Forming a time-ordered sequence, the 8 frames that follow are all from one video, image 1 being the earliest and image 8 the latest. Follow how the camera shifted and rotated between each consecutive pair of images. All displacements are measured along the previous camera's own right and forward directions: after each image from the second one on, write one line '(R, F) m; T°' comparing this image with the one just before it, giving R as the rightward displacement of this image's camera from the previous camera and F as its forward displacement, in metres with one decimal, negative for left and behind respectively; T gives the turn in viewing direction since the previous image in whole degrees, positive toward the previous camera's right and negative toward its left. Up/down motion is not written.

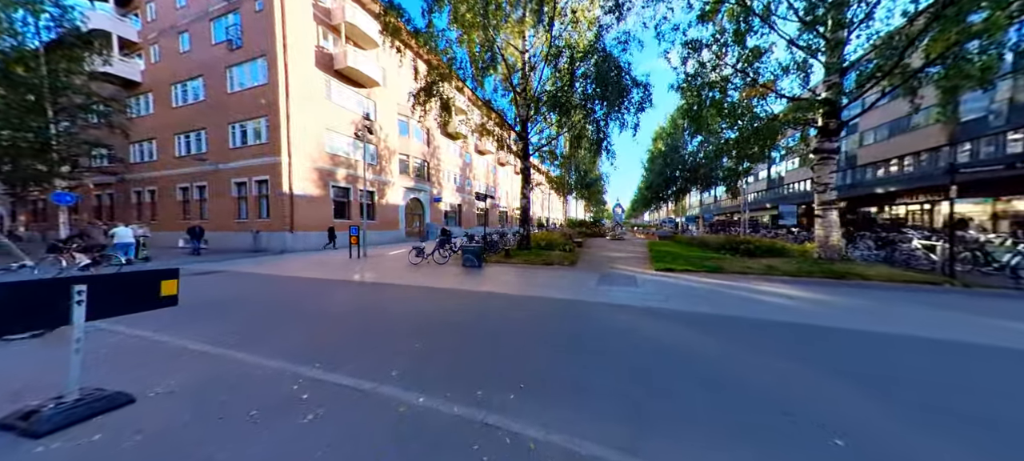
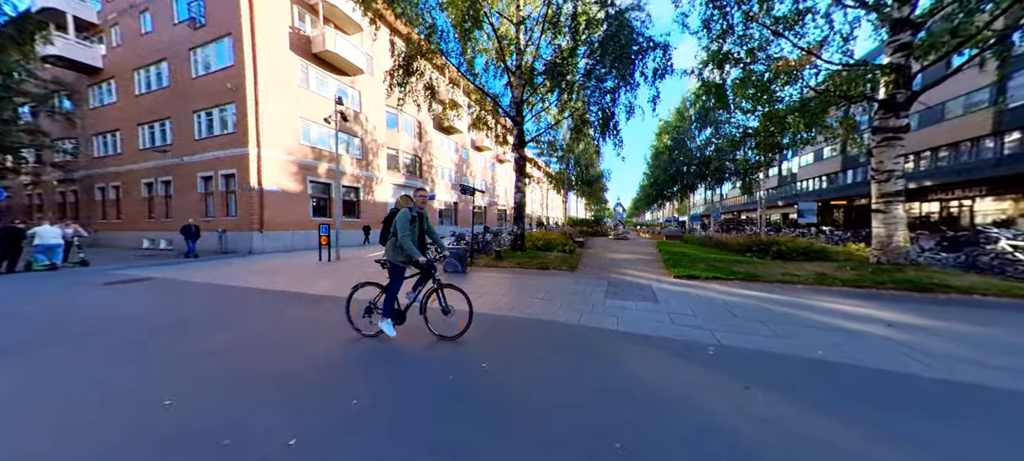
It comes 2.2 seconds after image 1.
(+0.3, +1.7) m; 0°
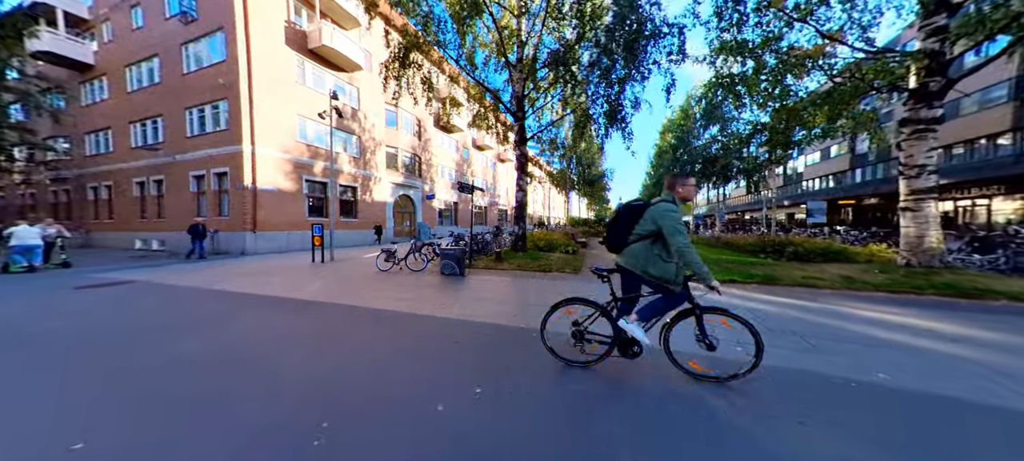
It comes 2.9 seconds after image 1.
(0.0, +0.5) m; 0°
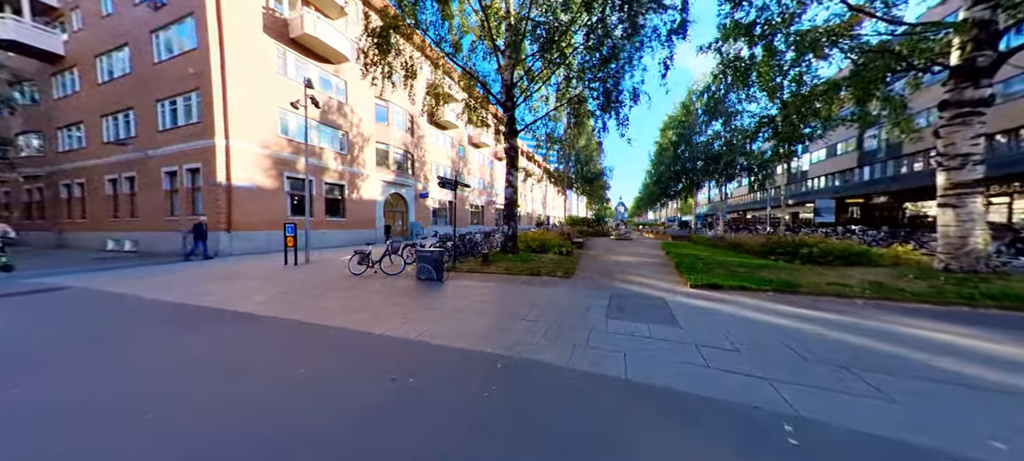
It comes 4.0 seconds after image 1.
(+0.4, +0.9) m; 0°
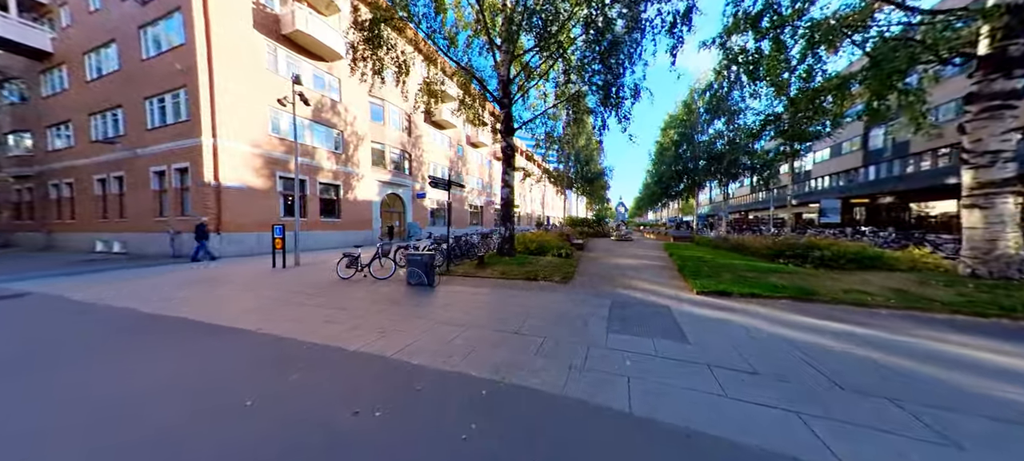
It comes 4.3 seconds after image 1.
(+0.1, +0.4) m; 0°
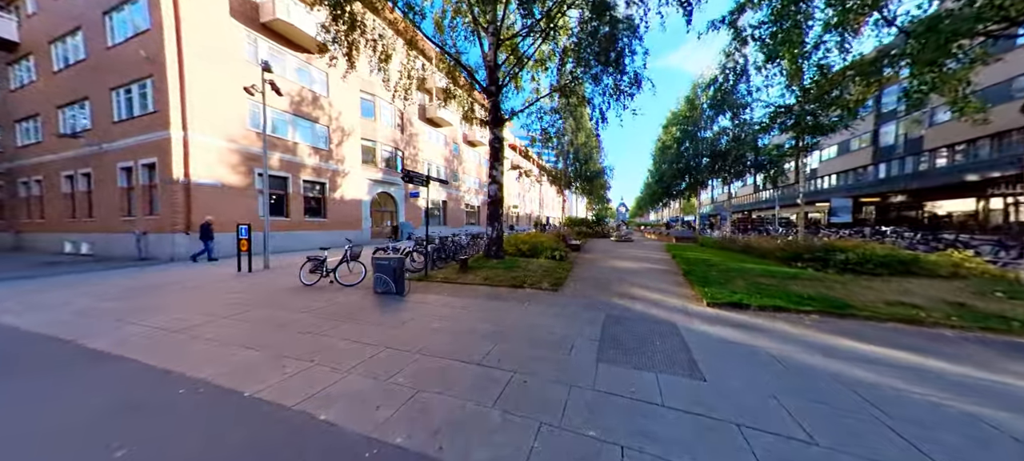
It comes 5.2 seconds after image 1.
(+0.4, +0.9) m; 0°
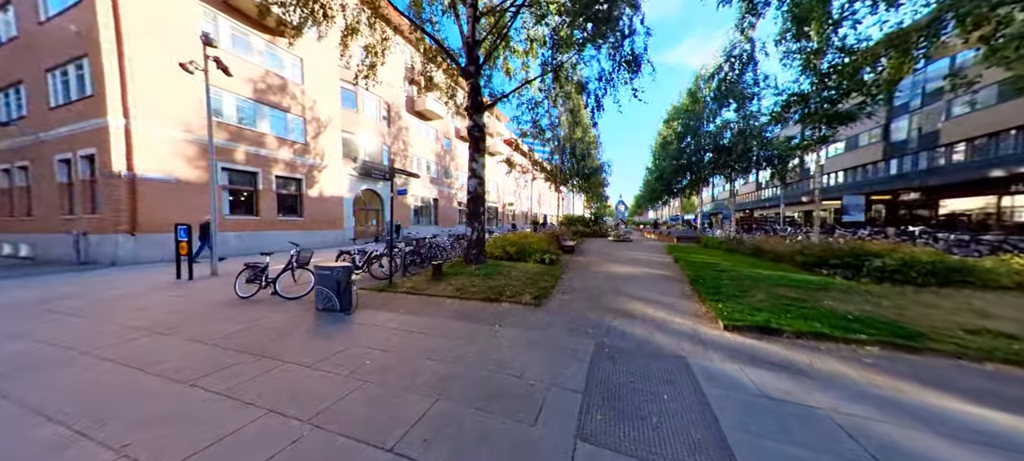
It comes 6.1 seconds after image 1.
(+0.5, +1.2) m; 0°
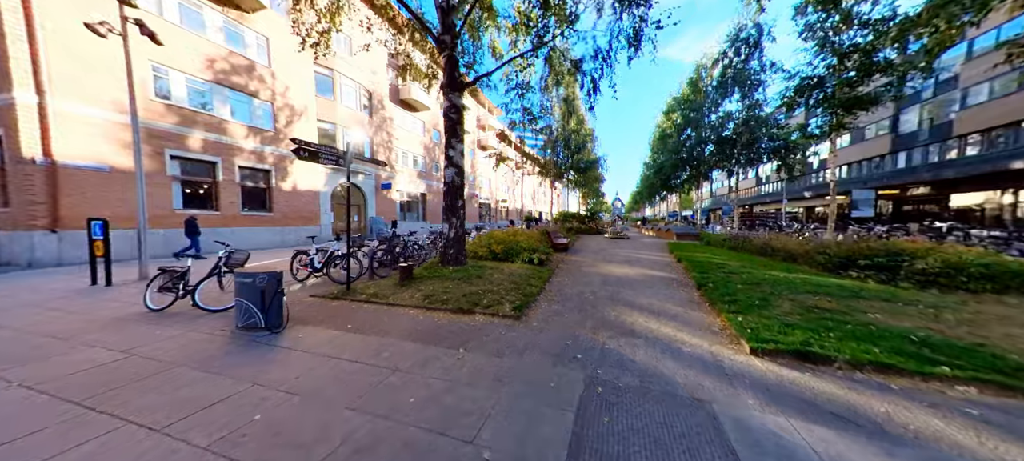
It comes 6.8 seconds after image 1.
(+0.4, +1.1) m; +1°
